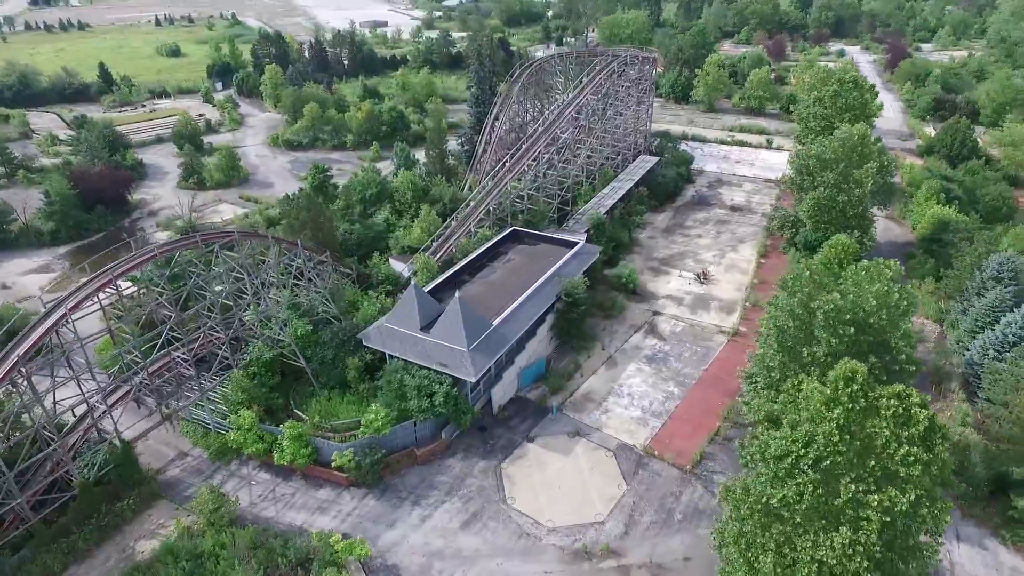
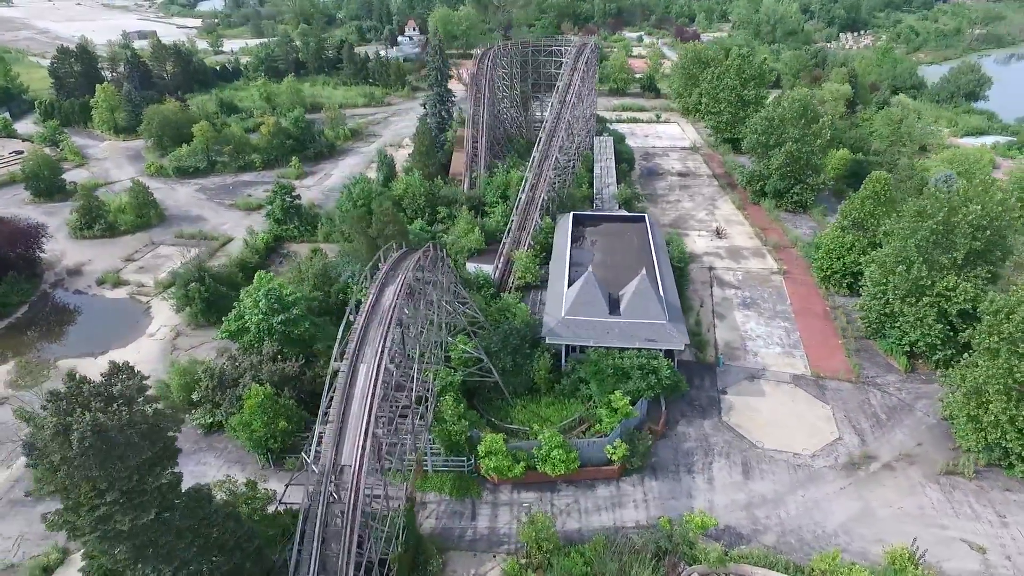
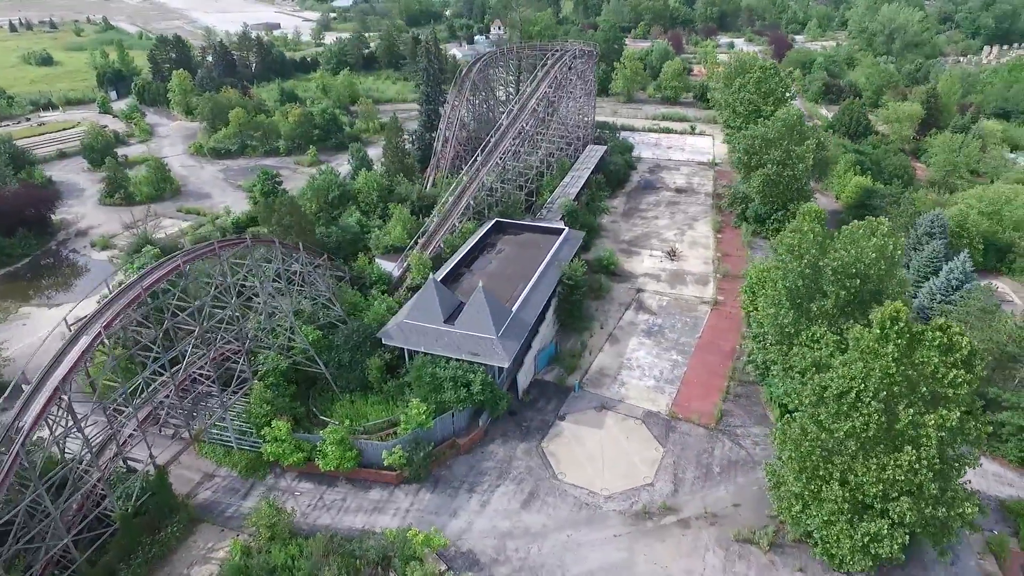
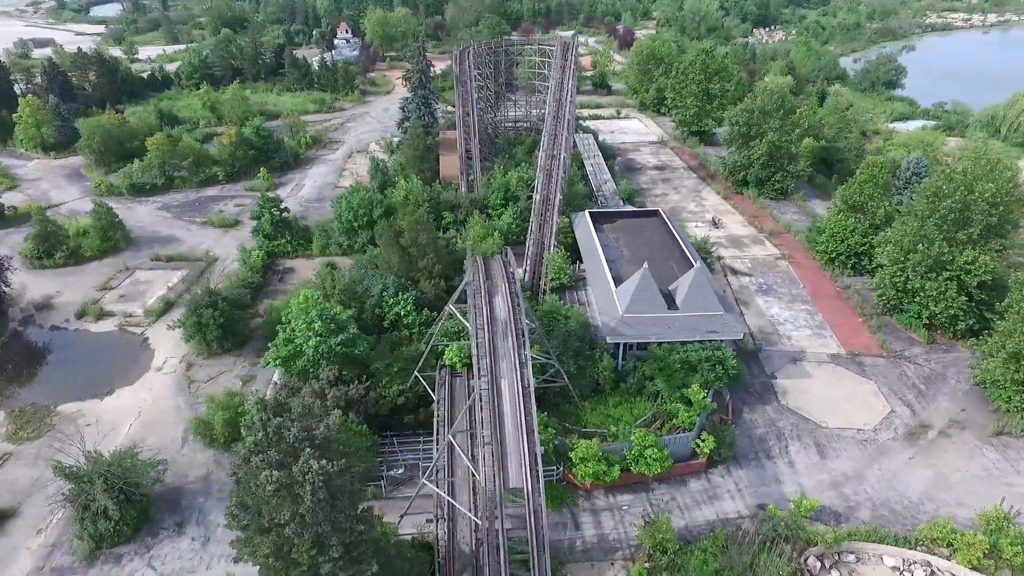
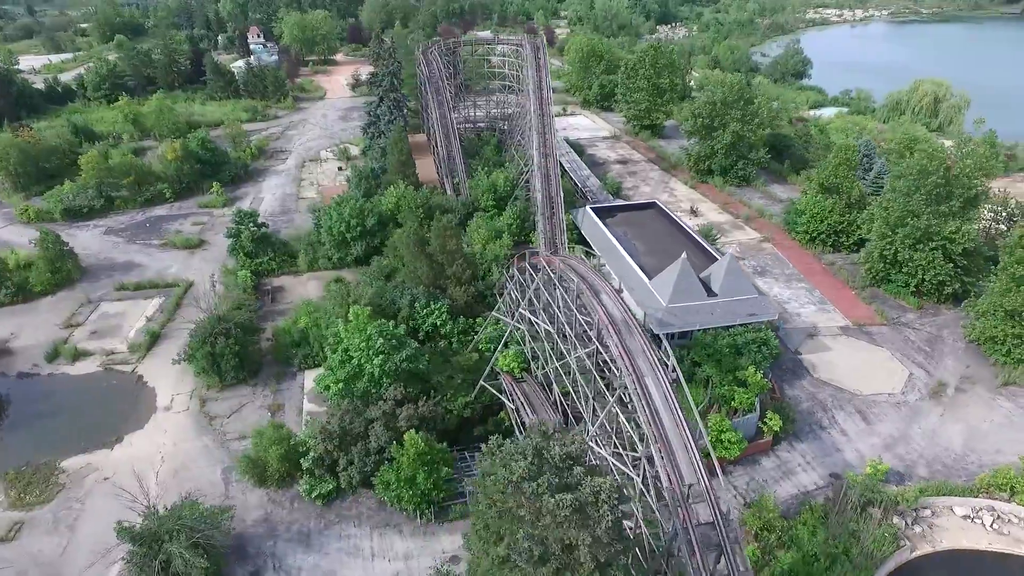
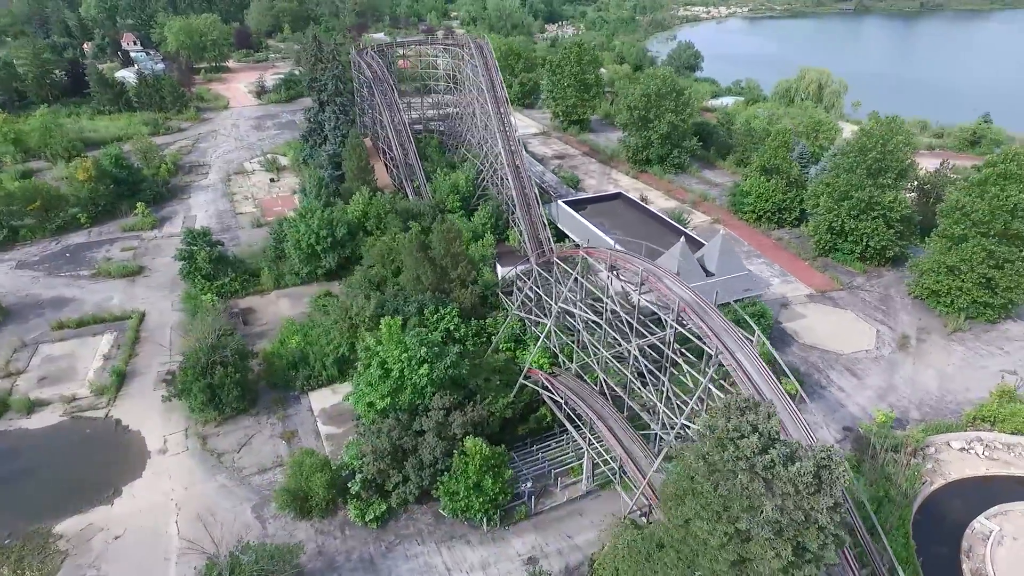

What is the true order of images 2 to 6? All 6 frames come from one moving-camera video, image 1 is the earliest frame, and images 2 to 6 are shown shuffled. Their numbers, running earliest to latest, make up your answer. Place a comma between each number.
3, 2, 4, 5, 6
